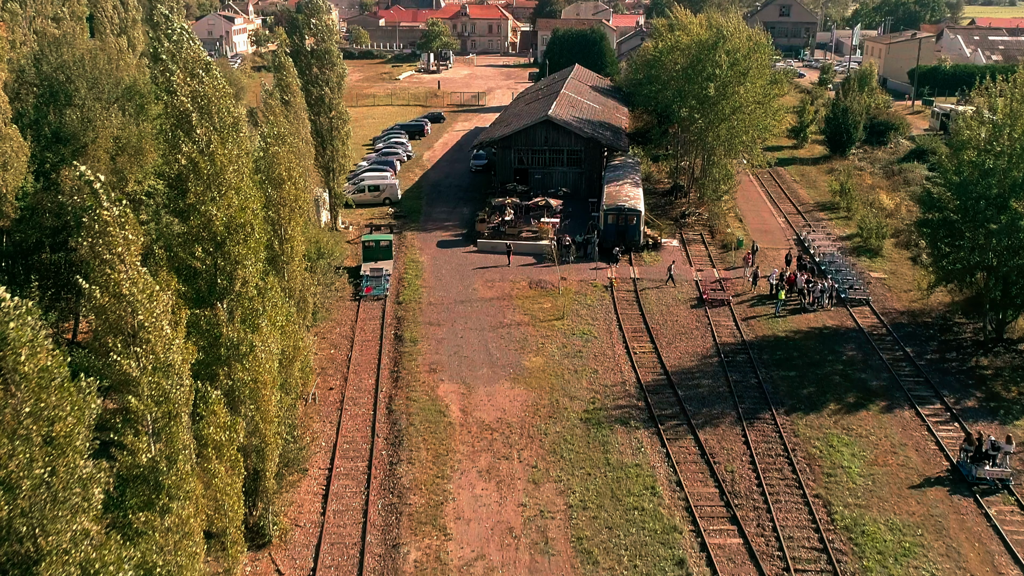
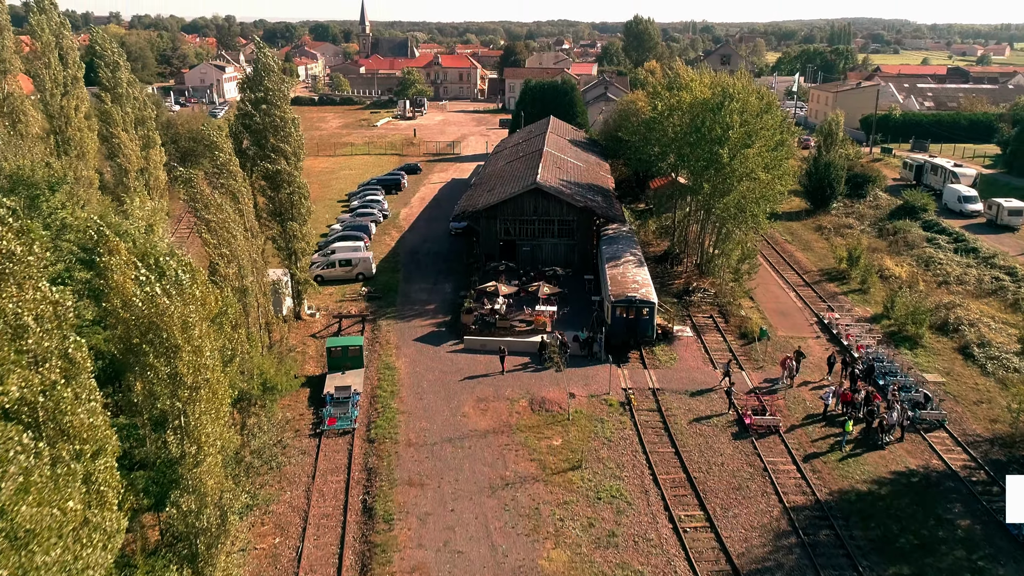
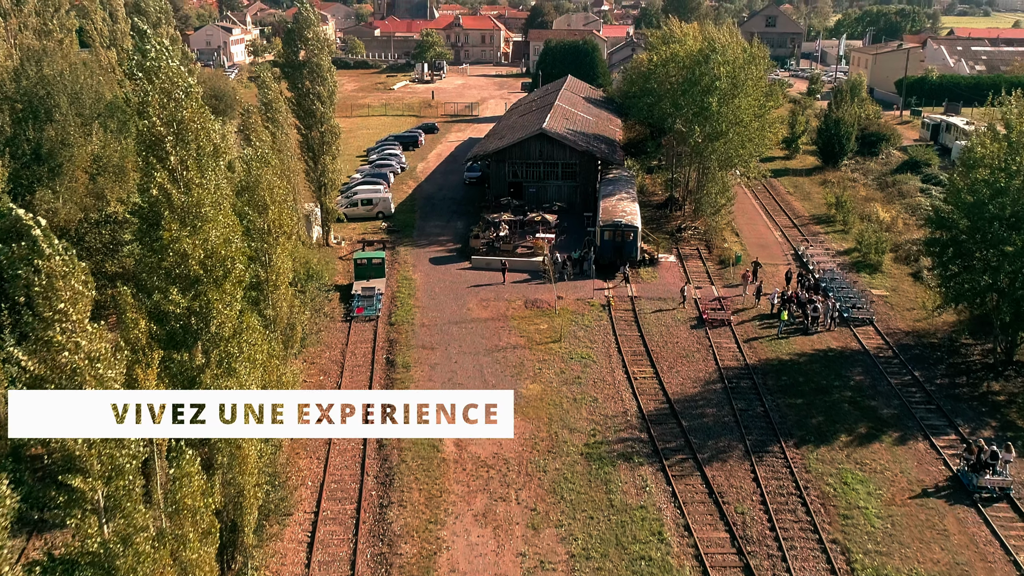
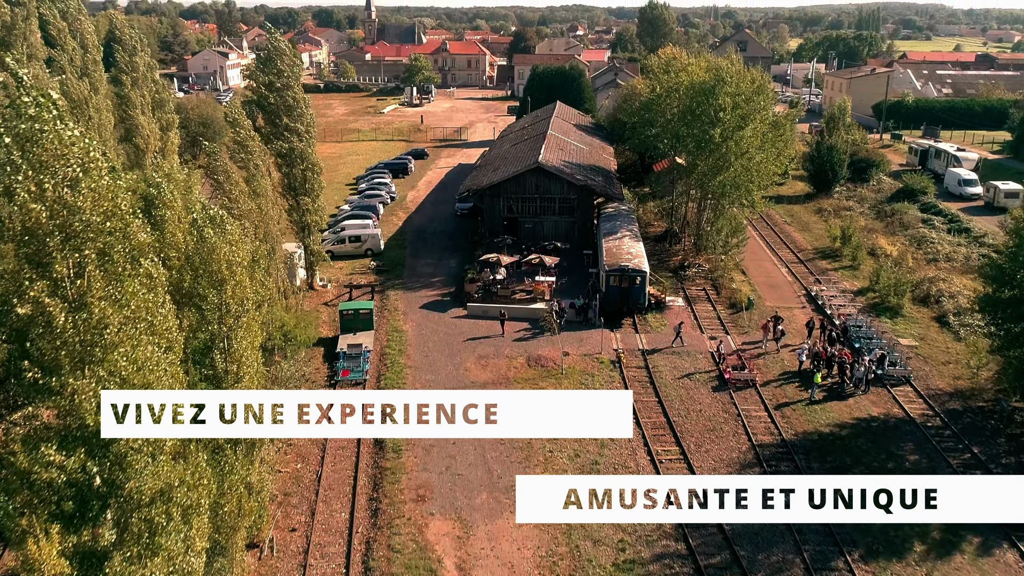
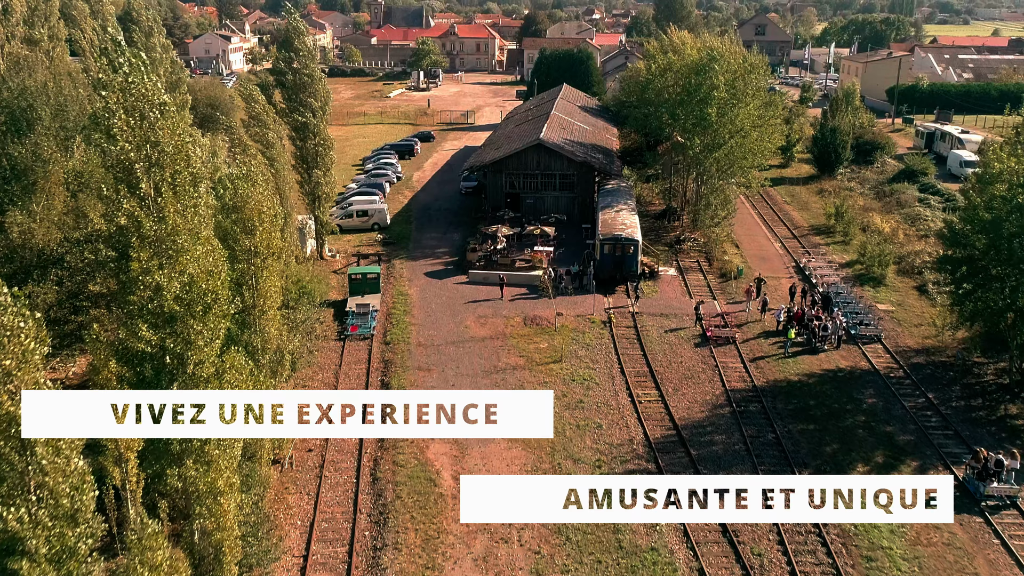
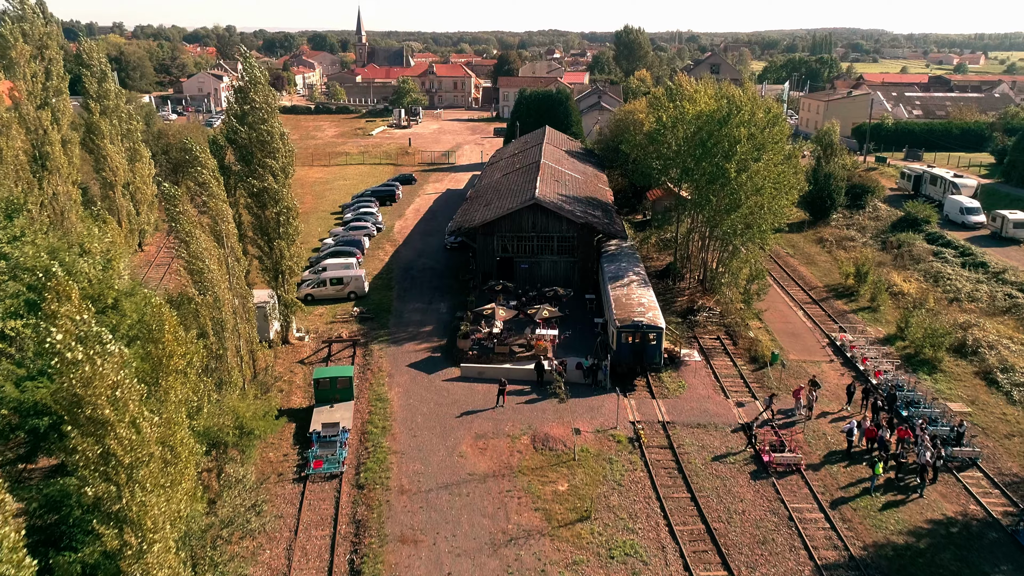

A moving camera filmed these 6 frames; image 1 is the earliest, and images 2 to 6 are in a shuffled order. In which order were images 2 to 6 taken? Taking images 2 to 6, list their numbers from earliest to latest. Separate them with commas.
3, 5, 4, 2, 6
